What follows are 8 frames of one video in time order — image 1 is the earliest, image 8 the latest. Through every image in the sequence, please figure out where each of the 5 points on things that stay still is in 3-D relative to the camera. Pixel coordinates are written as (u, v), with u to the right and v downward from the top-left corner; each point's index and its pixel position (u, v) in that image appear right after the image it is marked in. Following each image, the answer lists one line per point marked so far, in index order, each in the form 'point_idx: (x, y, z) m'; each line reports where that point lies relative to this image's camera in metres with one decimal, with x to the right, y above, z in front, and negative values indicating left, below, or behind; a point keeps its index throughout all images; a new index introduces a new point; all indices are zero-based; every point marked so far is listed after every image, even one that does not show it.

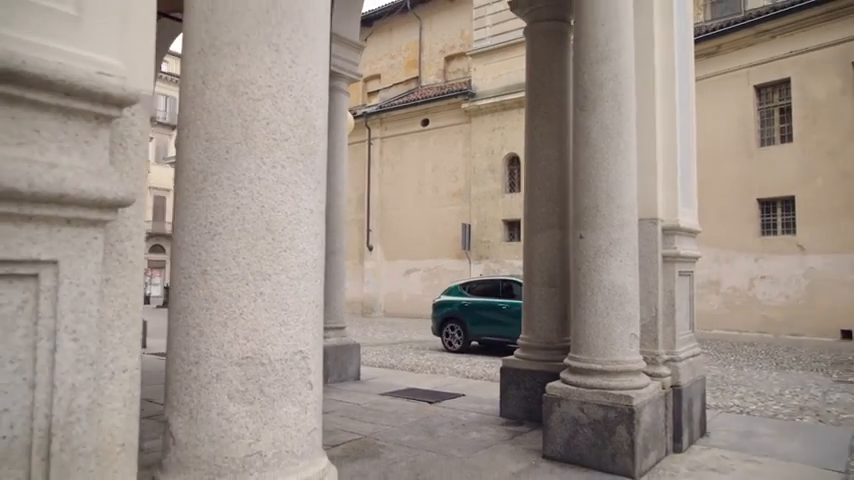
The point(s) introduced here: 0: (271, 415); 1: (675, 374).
0: (-0.6, -0.6, +2.2) m
1: (+2.4, -1.3, +6.0) m
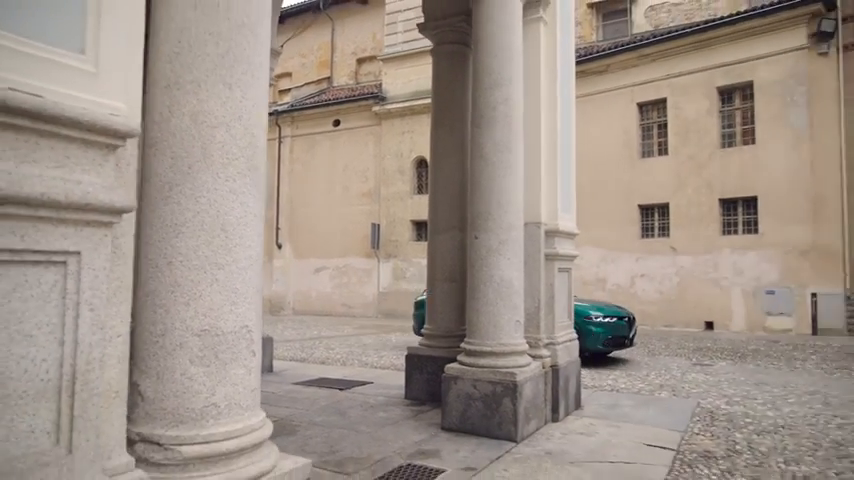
0: (-1.0, -0.6, +2.8) m
1: (+1.5, -1.3, +7.0) m
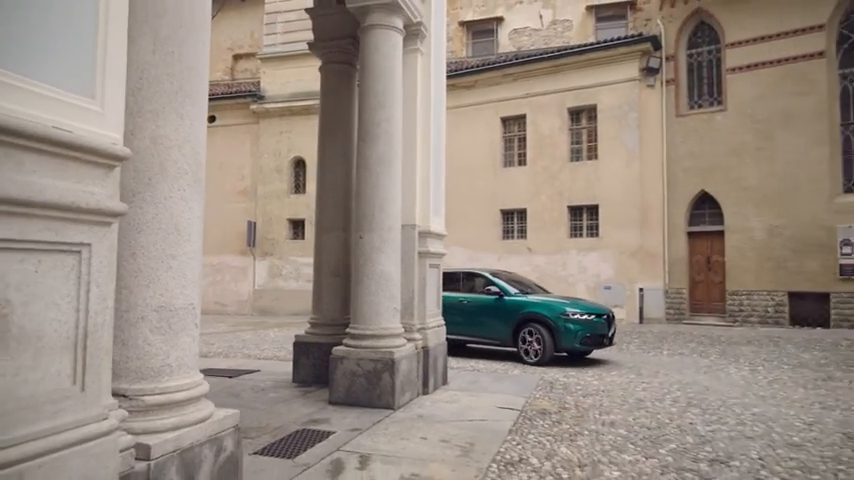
0: (-1.5, -0.6, +3.6) m
1: (0.0, -1.3, +8.2) m
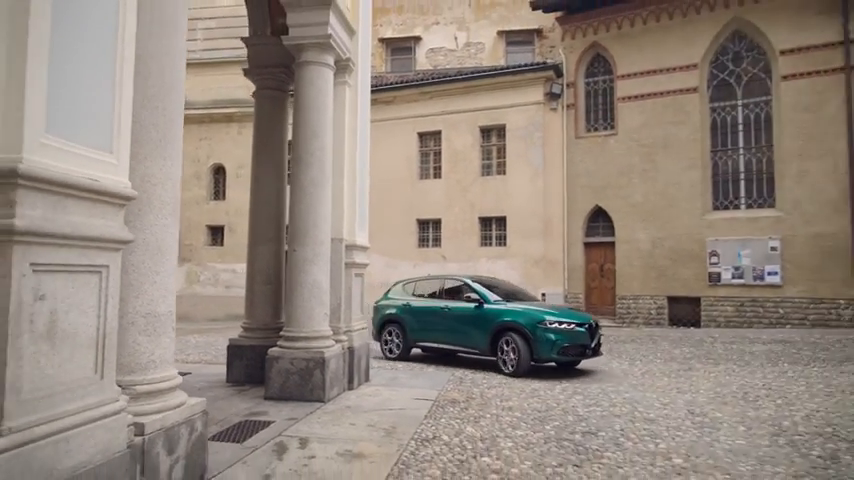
0: (-2.0, -0.8, +4.5) m
1: (-1.2, -1.5, +9.2) m
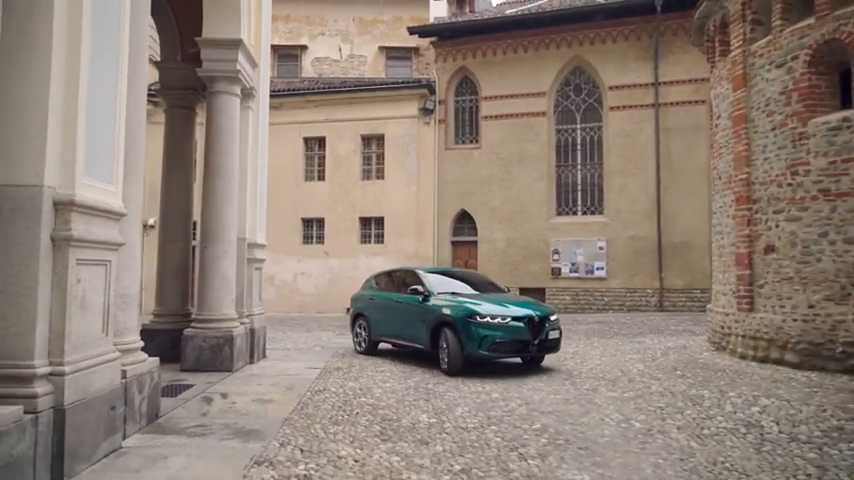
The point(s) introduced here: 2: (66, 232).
0: (-3.1, -0.8, +6.3) m
1: (-3.2, -1.5, +11.1) m
2: (-2.9, +0.1, +4.8) m
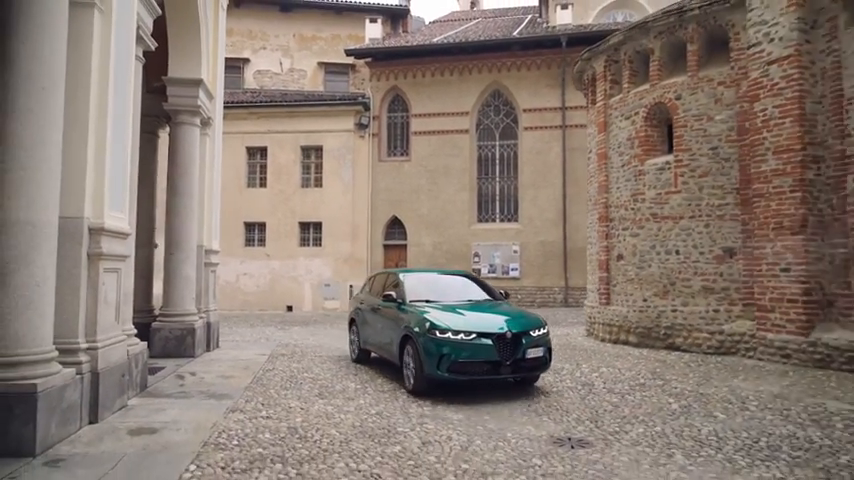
0: (-4.1, -0.9, +8.3) m
1: (-4.7, -1.7, +13.1) m
2: (-3.7, -0.1, +6.8) m
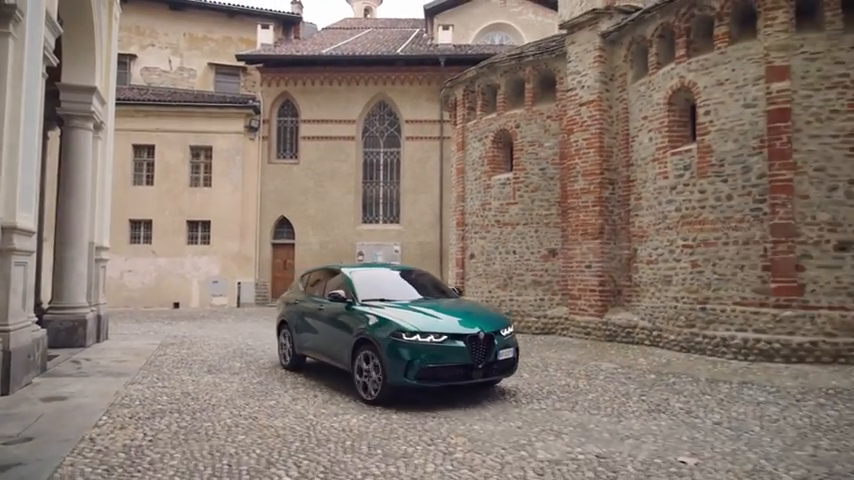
0: (-6.1, -0.9, +9.3) m
1: (-7.5, -1.6, +13.9) m
2: (-5.5, -0.1, +7.9) m
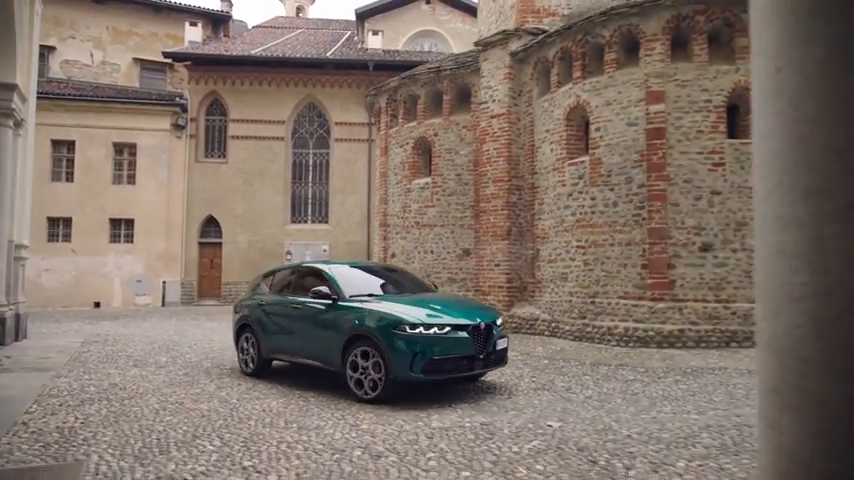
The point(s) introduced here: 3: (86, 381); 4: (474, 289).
0: (-7.4, -0.9, +9.4) m
1: (-9.4, -1.6, +13.8) m
2: (-6.6, 0.0, +8.1) m
3: (-5.0, -2.1, +8.8) m
4: (+1.1, -1.1, +13.6) m
